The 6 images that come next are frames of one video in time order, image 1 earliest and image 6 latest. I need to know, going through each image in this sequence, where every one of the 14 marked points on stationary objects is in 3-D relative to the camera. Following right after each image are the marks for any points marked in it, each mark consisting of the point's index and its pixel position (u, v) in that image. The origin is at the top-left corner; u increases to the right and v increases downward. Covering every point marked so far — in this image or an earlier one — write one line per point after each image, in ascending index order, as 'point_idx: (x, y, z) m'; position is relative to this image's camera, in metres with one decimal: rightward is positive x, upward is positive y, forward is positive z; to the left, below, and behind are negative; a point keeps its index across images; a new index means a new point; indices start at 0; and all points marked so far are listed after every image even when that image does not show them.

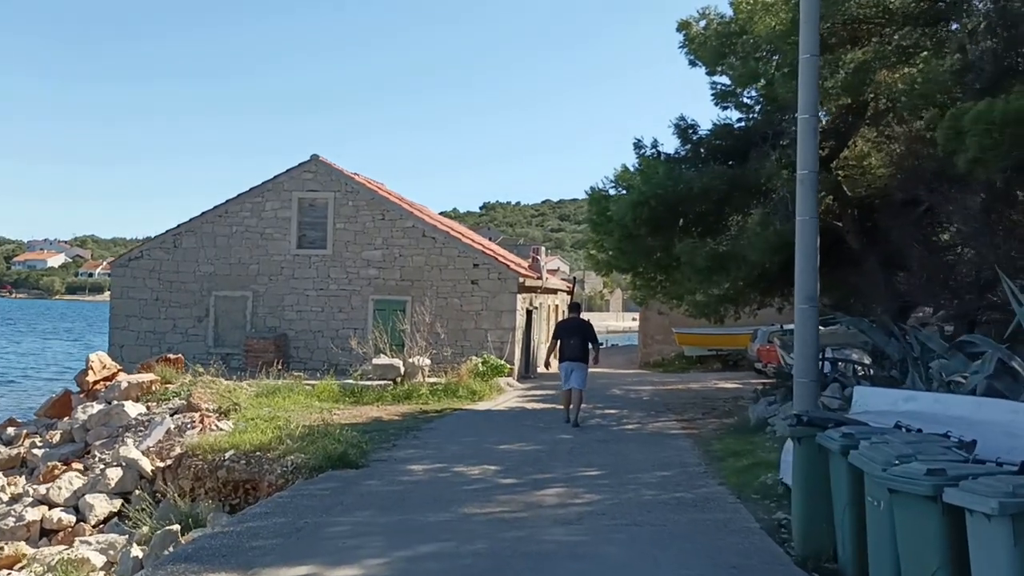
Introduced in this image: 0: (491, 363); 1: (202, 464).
0: (-0.4, -1.5, +18.9) m
1: (-3.2, -1.8, +9.5) m
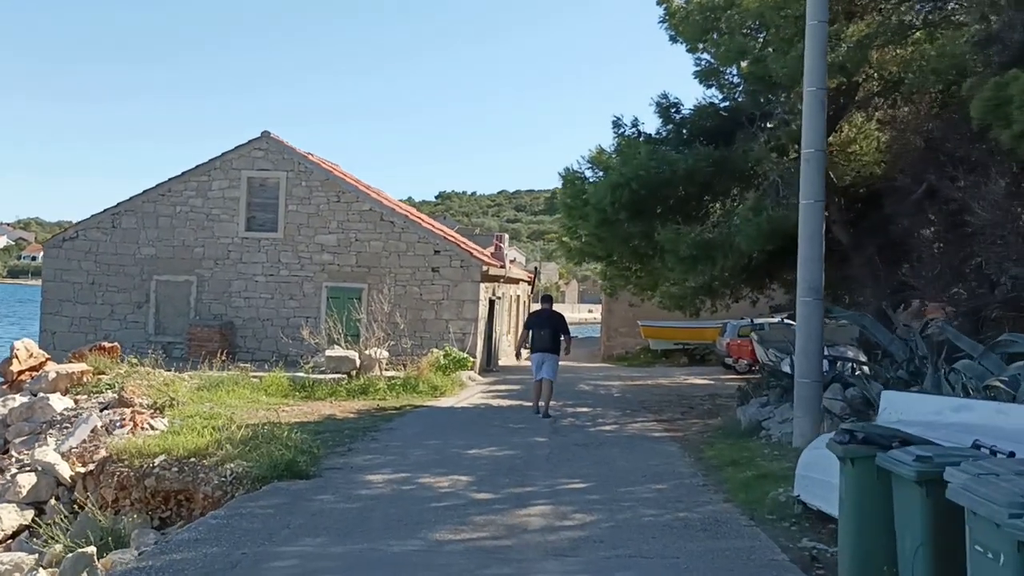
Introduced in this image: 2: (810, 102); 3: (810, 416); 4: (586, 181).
0: (-1.1, -1.3, +17.8) m
1: (-3.4, -1.6, +8.3) m
2: (+3.0, +1.9, +9.3) m
3: (+2.9, -1.3, +9.2) m
4: (+1.1, +1.6, +14.1) m
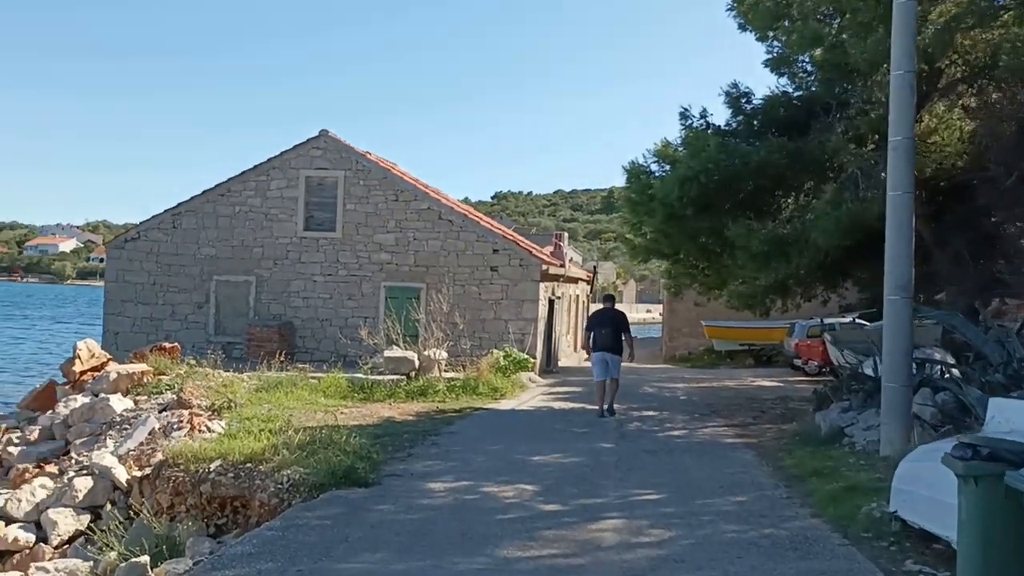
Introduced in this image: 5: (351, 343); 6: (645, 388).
0: (0.0, -1.3, +17.4) m
1: (-2.8, -1.6, +8.1) m
2: (+3.6, +1.9, +8.7) m
3: (+3.5, -1.2, +8.5) m
4: (+2.0, +1.6, +13.6) m
5: (-3.4, -1.2, +19.8) m
6: (+2.6, -1.9, +18.0) m
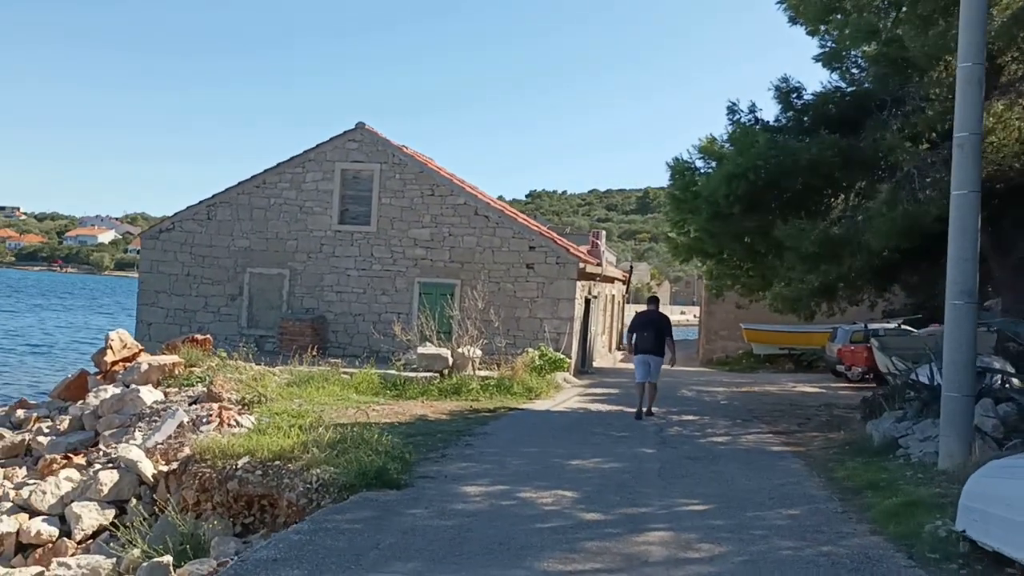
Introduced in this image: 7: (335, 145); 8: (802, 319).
0: (+0.7, -1.2, +17.0) m
1: (-2.5, -1.5, +7.8) m
2: (+4.0, +1.8, +8.2) m
3: (+3.9, -1.3, +8.1) m
4: (+2.6, +1.6, +13.2) m
5: (-2.7, -1.1, +19.6) m
6: (+3.2, -1.9, +17.6) m
7: (-3.8, +3.0, +20.0) m
8: (+5.0, -0.5, +16.2) m
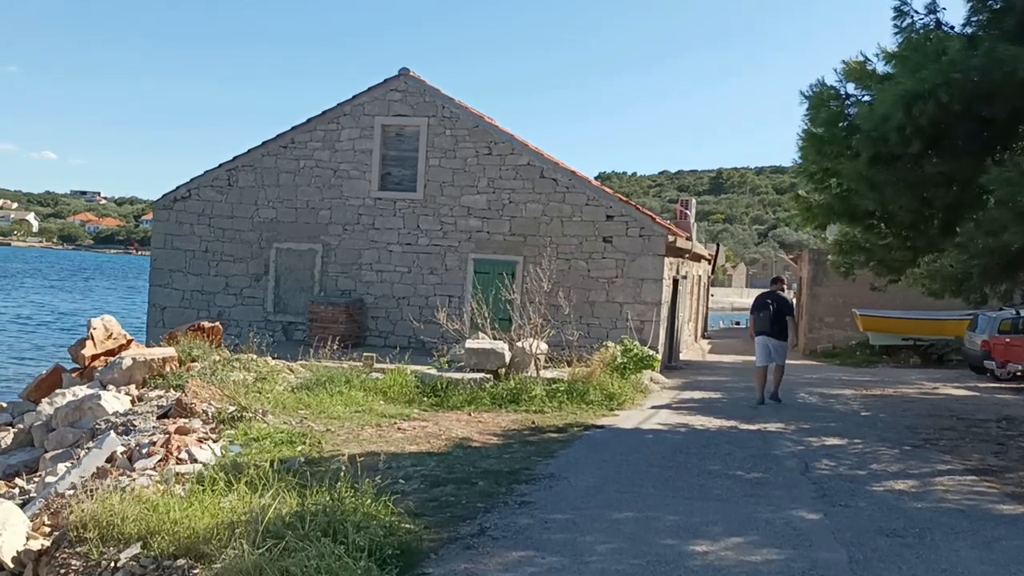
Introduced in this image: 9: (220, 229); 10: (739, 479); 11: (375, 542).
0: (+1.7, -0.9, +13.5) m
1: (-2.1, -1.4, +4.6) m
2: (+4.4, +2.0, +4.4) m
3: (+4.3, -1.1, +4.4) m
4: (+3.4, +1.9, +9.5) m
5: (-1.4, -0.7, +16.3) m
6: (+4.3, -1.6, +13.9) m
7: (-2.5, +3.4, +16.7) m
8: (+6.0, -0.2, +12.4) m
9: (-5.5, +1.1, +17.6) m
10: (+1.7, -1.5, +7.2) m
11: (-0.6, -1.2, +4.4) m
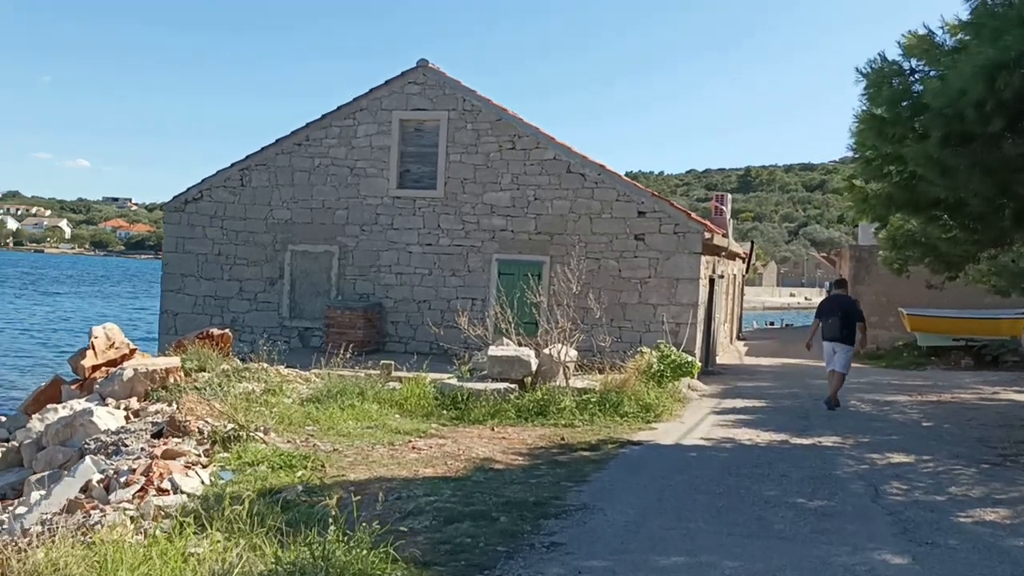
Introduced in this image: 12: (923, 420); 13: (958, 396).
0: (+2.1, -0.9, +12.6) m
1: (-2.0, -1.4, +3.7) m
2: (+4.4, +2.0, +3.4) m
3: (+4.4, -1.1, +3.3) m
4: (+3.6, +1.9, +8.5) m
5: (-1.0, -0.7, +15.4) m
6: (+4.7, -1.6, +12.9) m
7: (-2.0, +3.4, +15.9) m
8: (+6.3, -0.2, +11.3) m
9: (-5.0, +1.0, +16.9) m
10: (+1.9, -1.5, +6.2) m
11: (-0.5, -1.2, +3.5) m
12: (+4.9, -1.6, +11.2) m
13: (+6.9, -1.7, +14.4) m
